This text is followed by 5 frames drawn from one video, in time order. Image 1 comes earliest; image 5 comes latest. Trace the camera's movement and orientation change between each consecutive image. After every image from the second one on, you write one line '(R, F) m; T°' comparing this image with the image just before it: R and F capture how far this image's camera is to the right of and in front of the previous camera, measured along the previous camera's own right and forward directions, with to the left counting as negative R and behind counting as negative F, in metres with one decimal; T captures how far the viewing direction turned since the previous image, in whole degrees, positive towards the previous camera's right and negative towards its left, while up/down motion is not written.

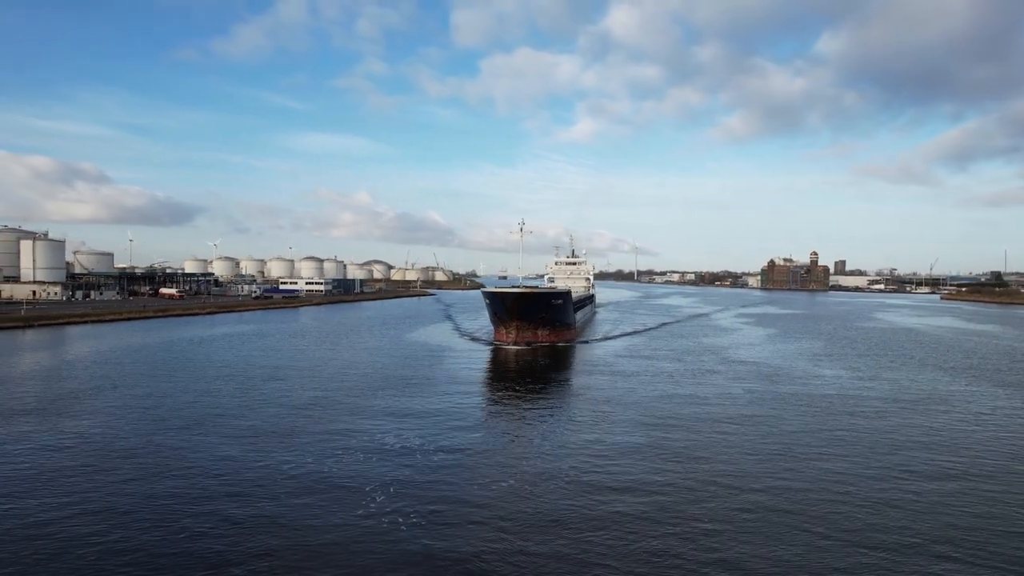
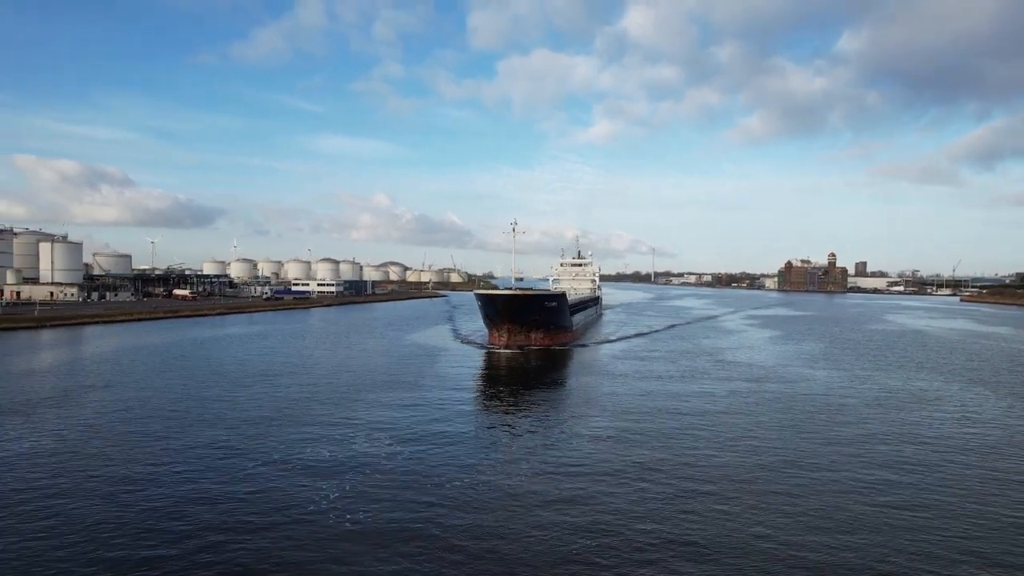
(+0.7, -0.2) m; -1°
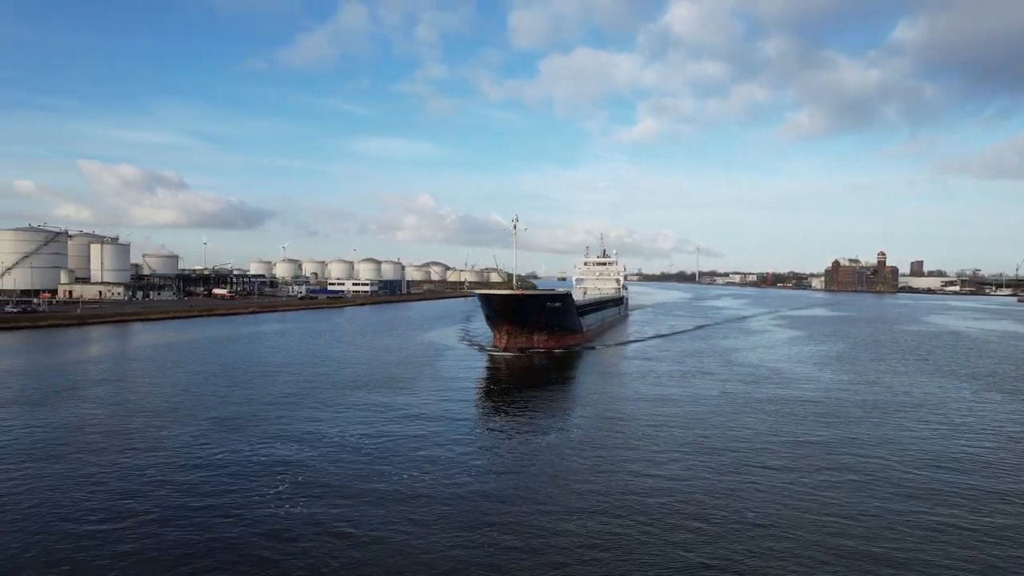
(+1.2, -0.1) m; -4°
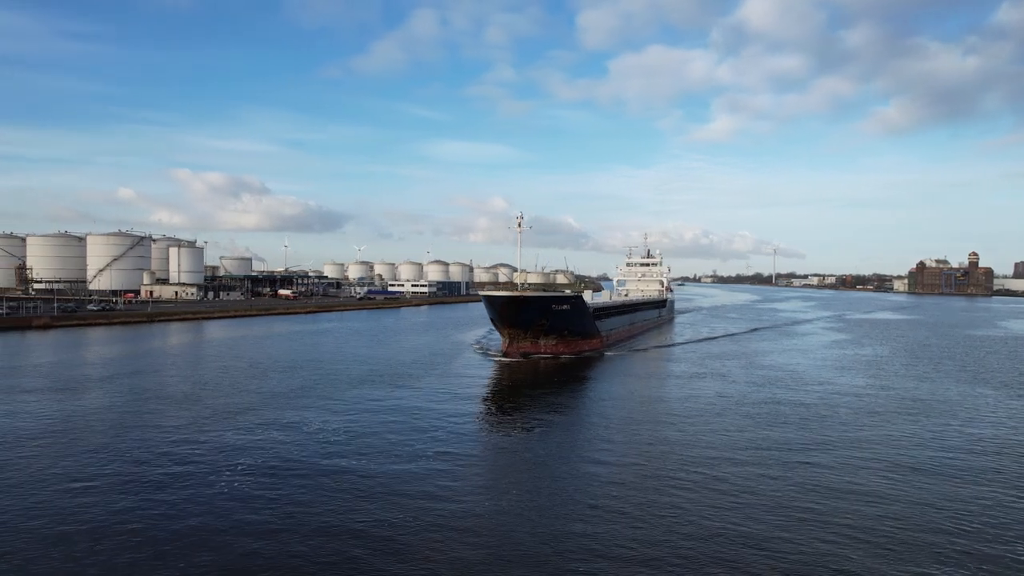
(+1.6, -0.5) m; -6°
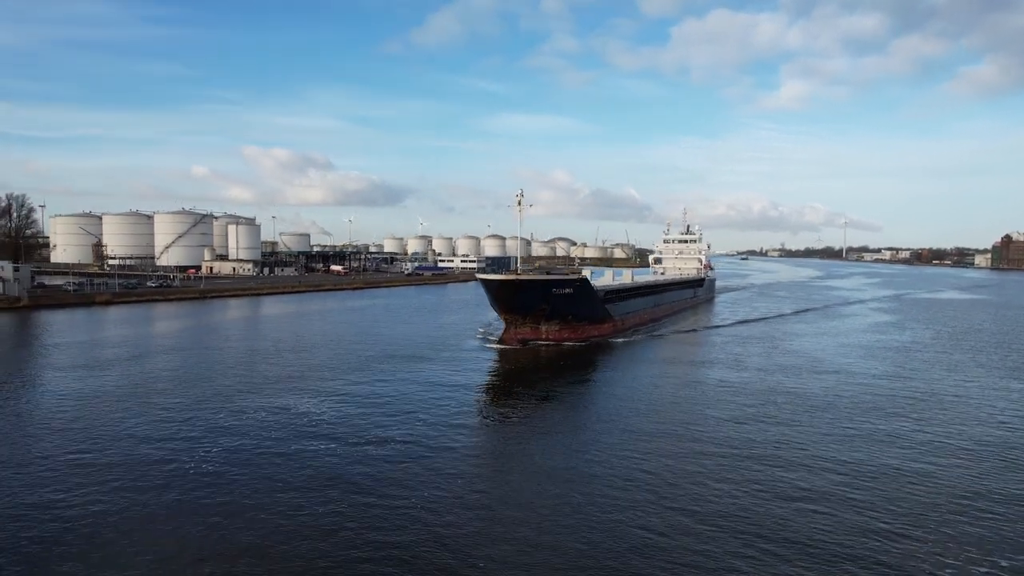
(+1.4, 0.0) m; -5°
